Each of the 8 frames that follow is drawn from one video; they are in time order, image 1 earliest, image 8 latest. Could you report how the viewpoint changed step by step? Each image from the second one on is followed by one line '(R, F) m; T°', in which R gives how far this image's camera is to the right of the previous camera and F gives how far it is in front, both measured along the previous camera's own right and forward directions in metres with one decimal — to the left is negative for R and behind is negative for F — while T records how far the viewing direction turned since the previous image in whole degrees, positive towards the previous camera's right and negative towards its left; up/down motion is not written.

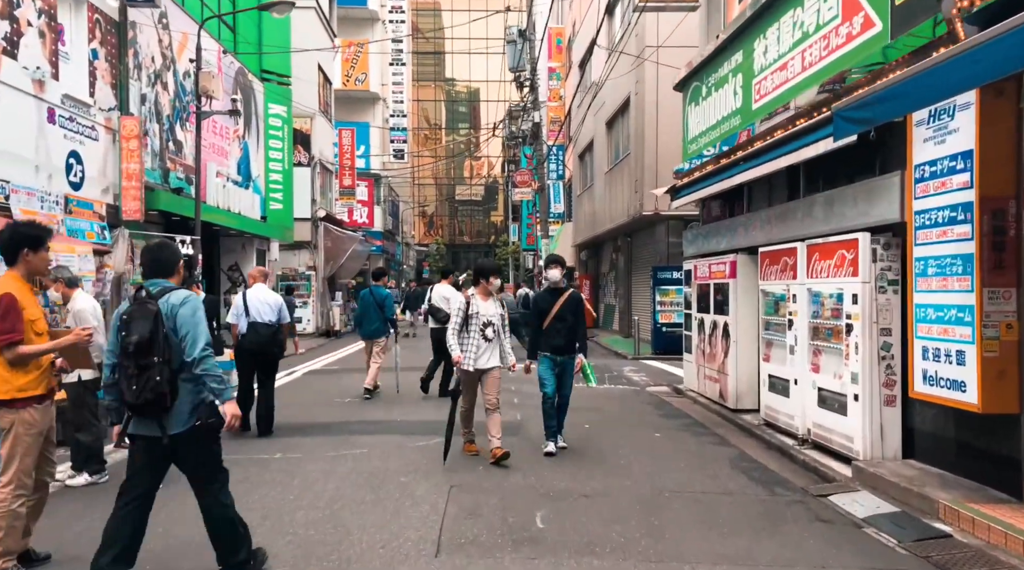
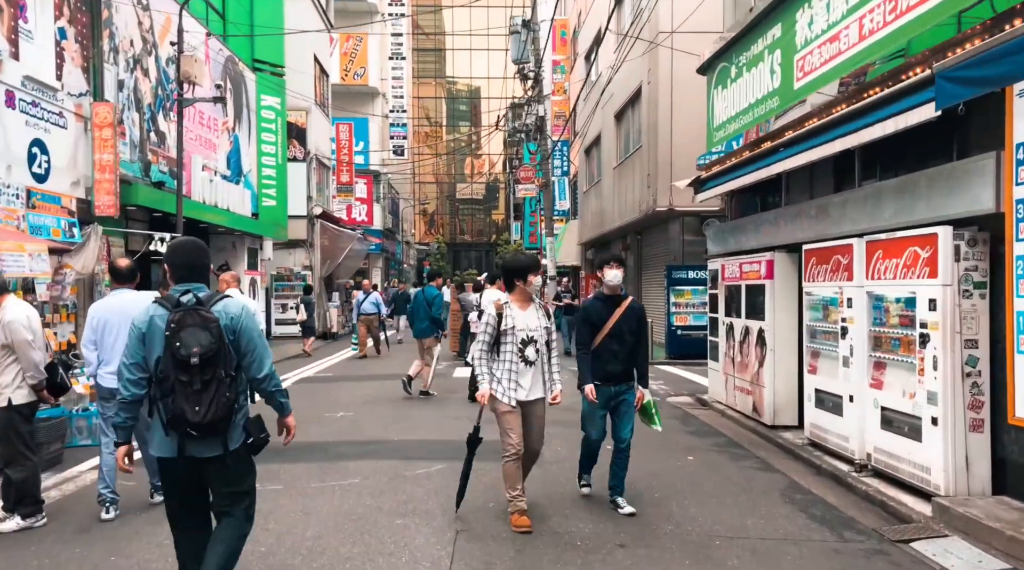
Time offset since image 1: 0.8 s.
(-0.1, +1.1) m; 0°
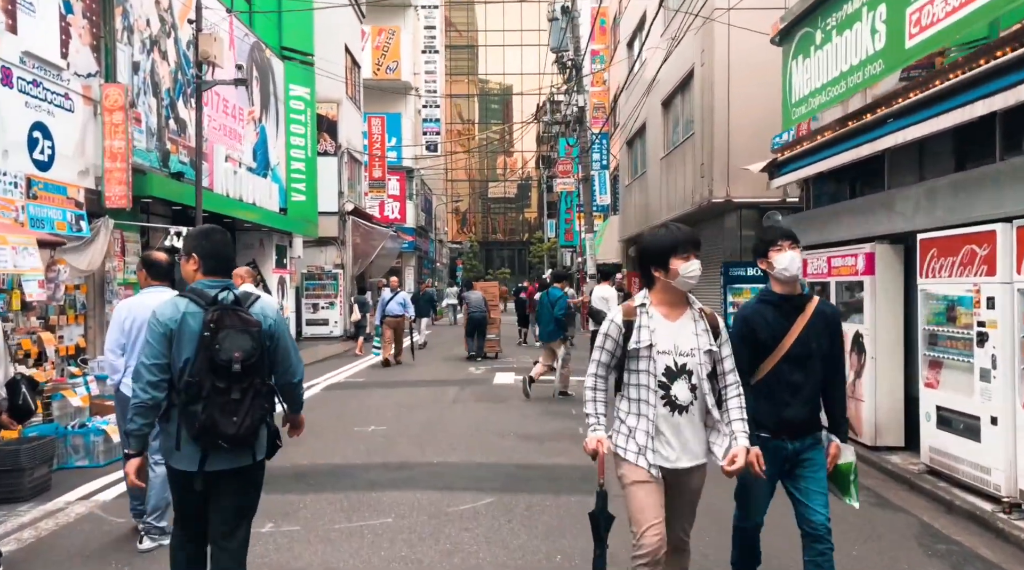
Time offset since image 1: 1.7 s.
(-0.2, +1.2) m; -2°
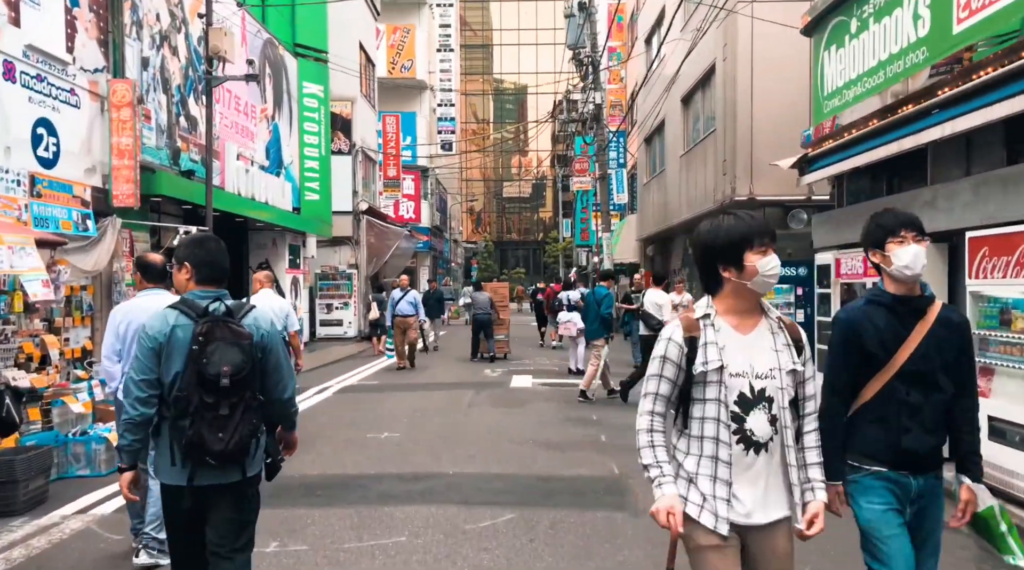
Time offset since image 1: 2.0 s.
(-0.1, +0.4) m; -1°
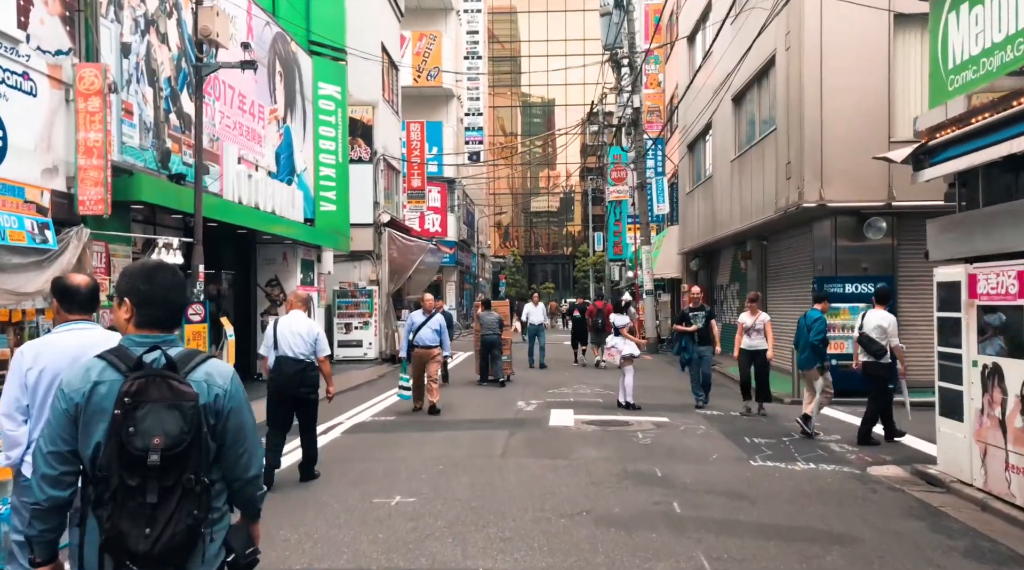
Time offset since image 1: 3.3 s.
(-0.2, +1.9) m; -2°
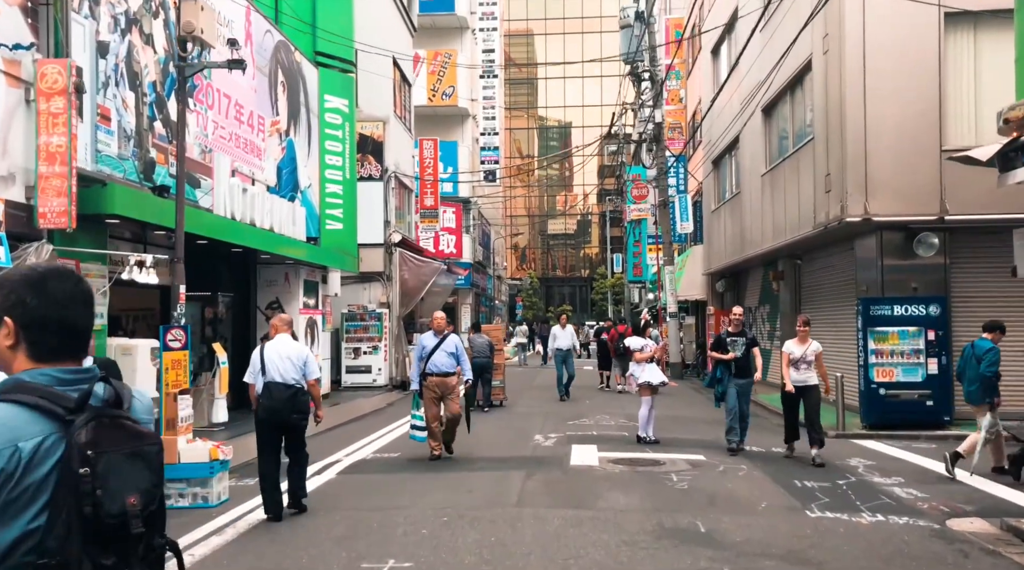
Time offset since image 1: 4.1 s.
(0.0, +1.1) m; -1°
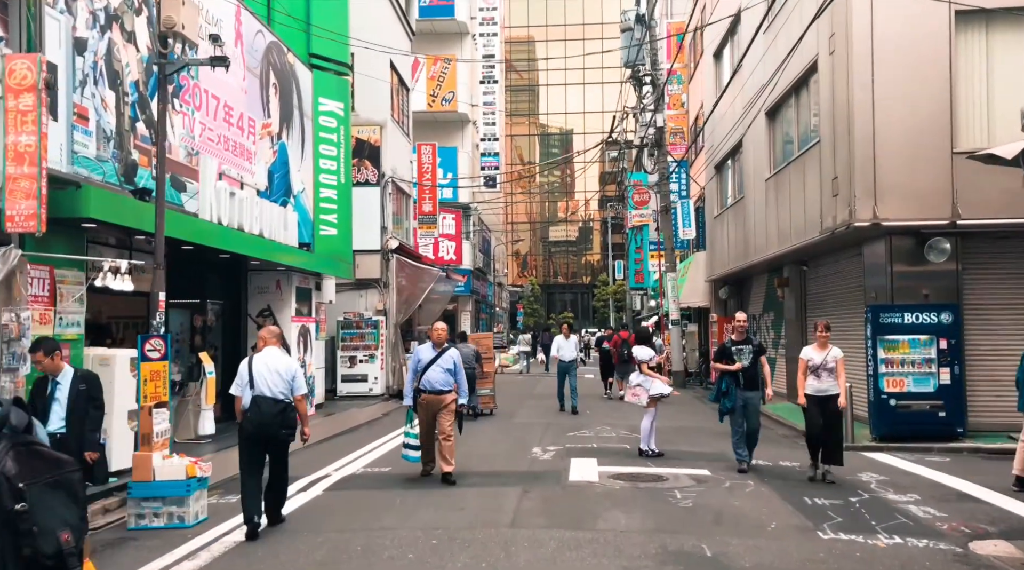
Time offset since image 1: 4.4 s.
(+0.1, +0.4) m; 0°
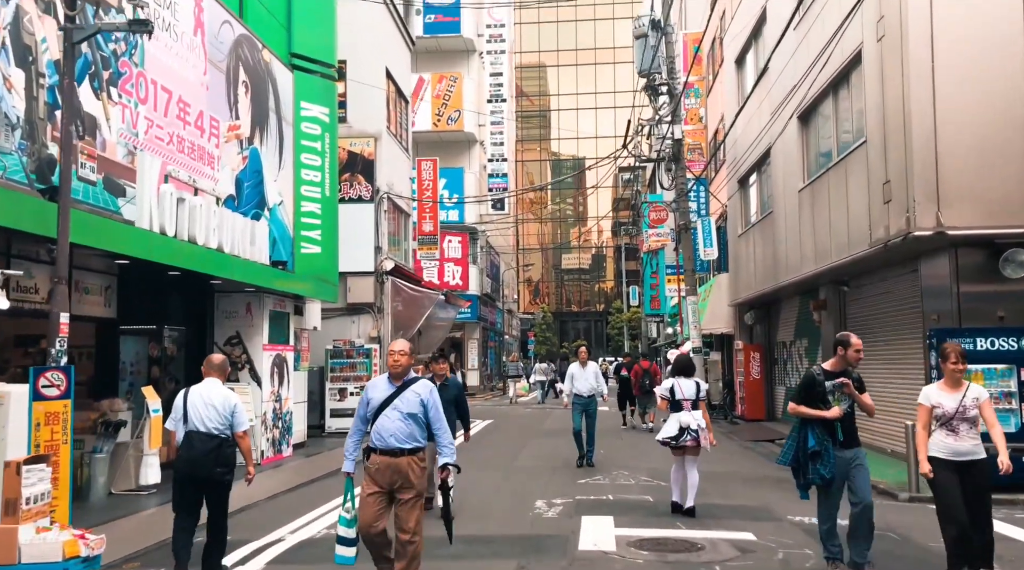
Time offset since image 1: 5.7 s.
(+0.2, +1.9) m; -1°
